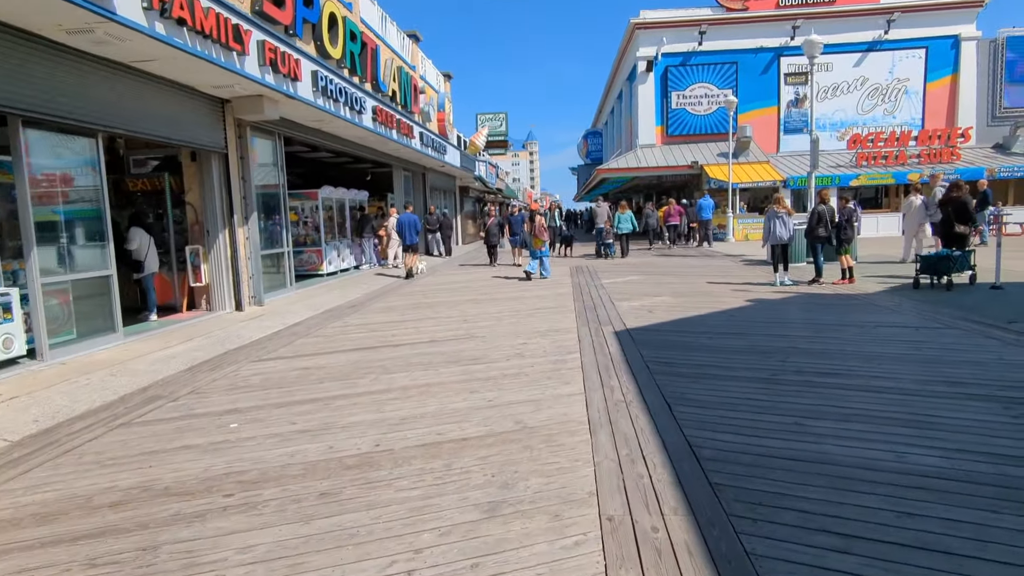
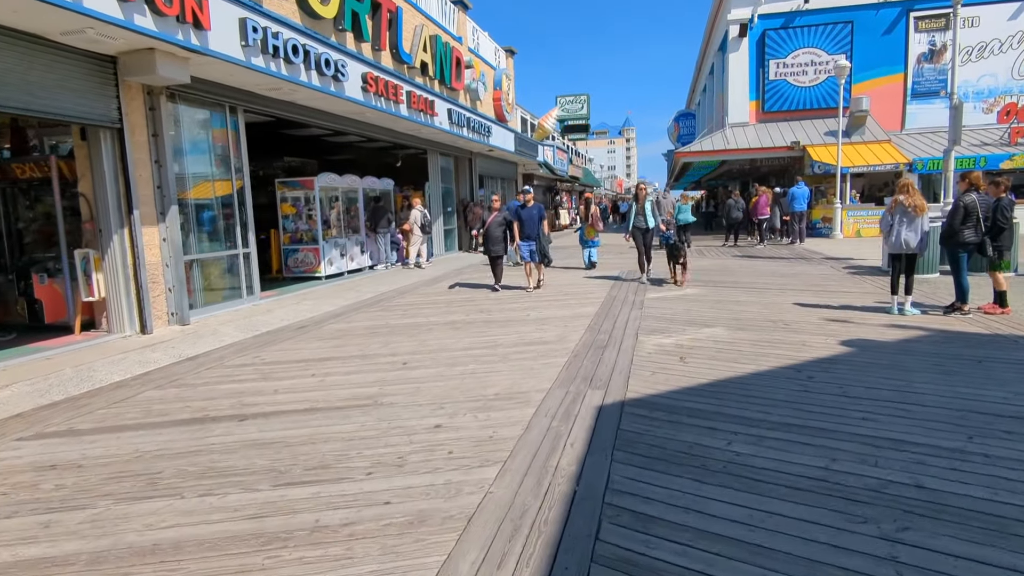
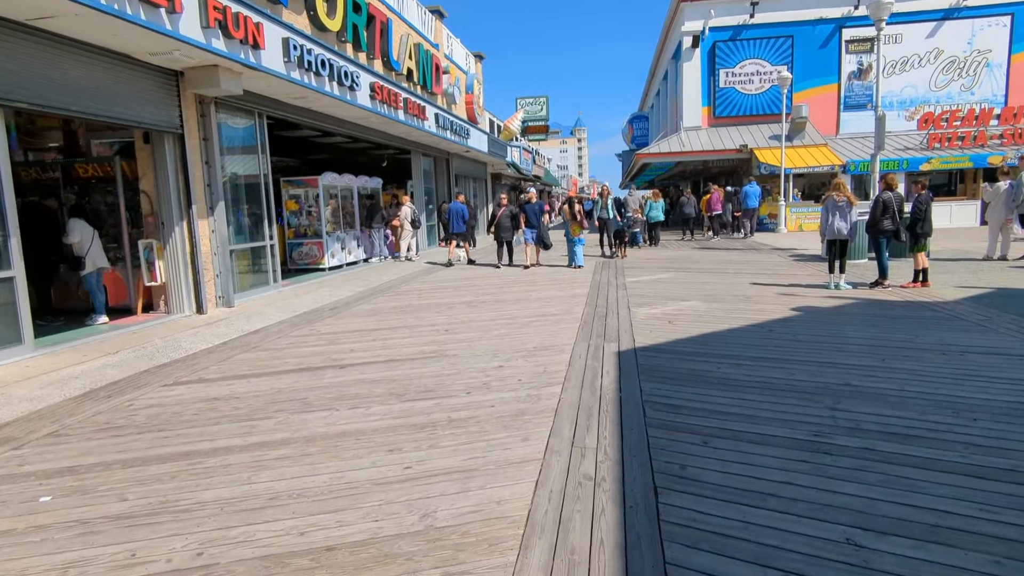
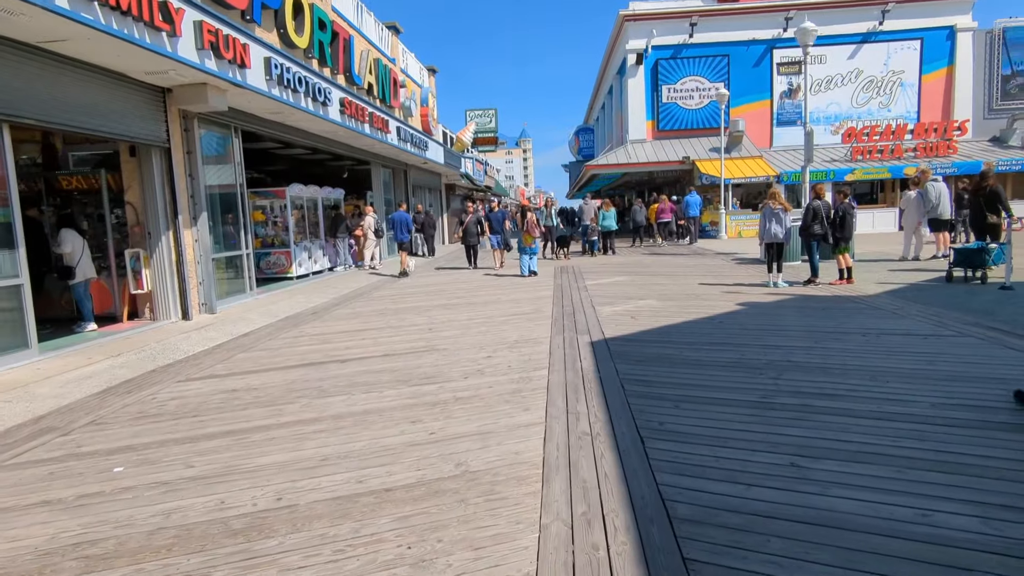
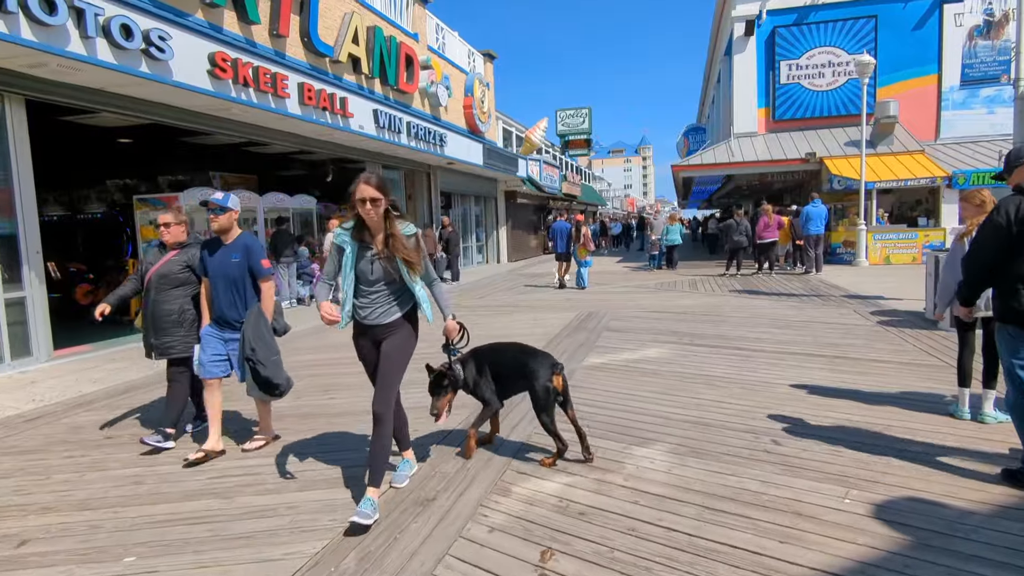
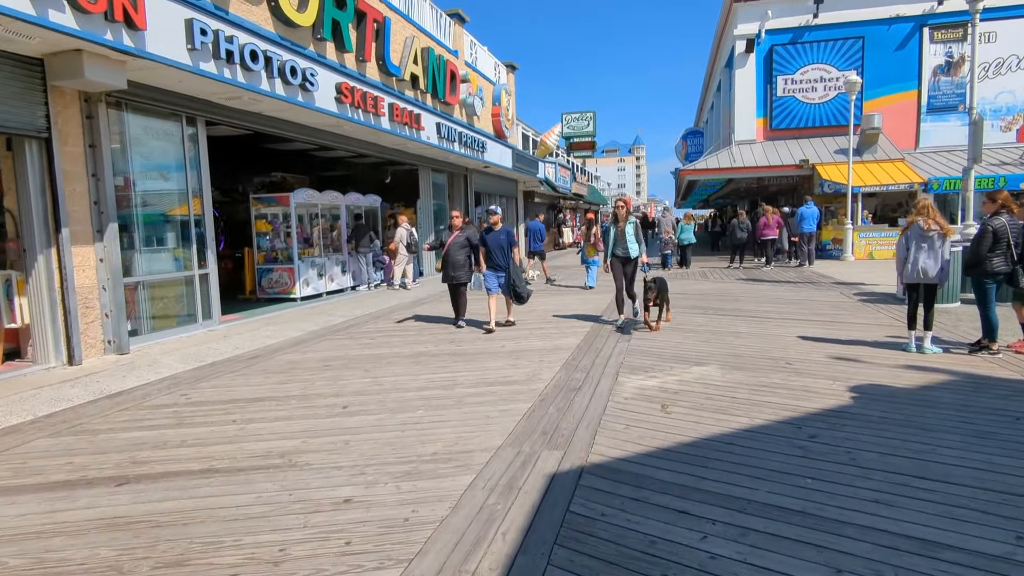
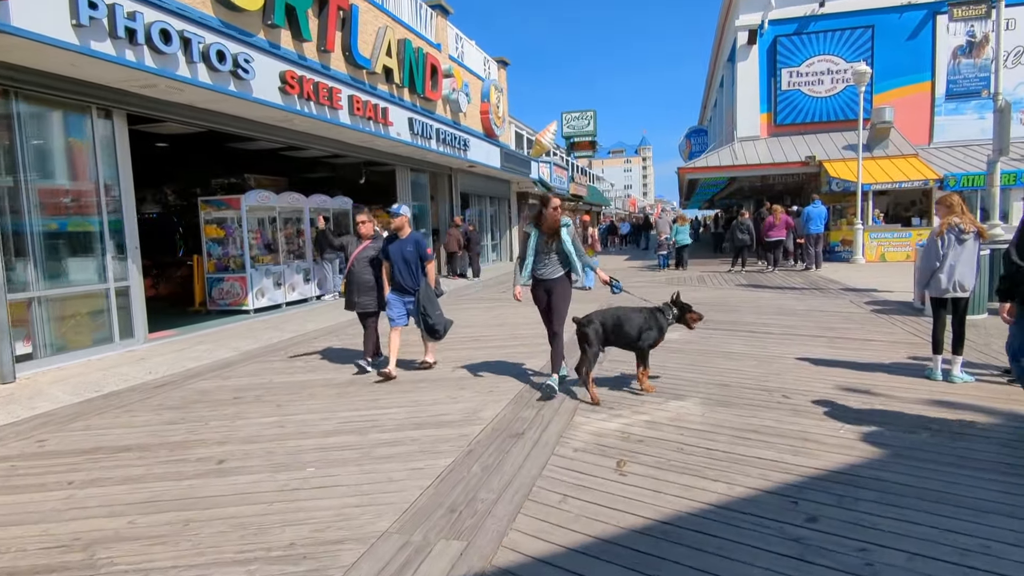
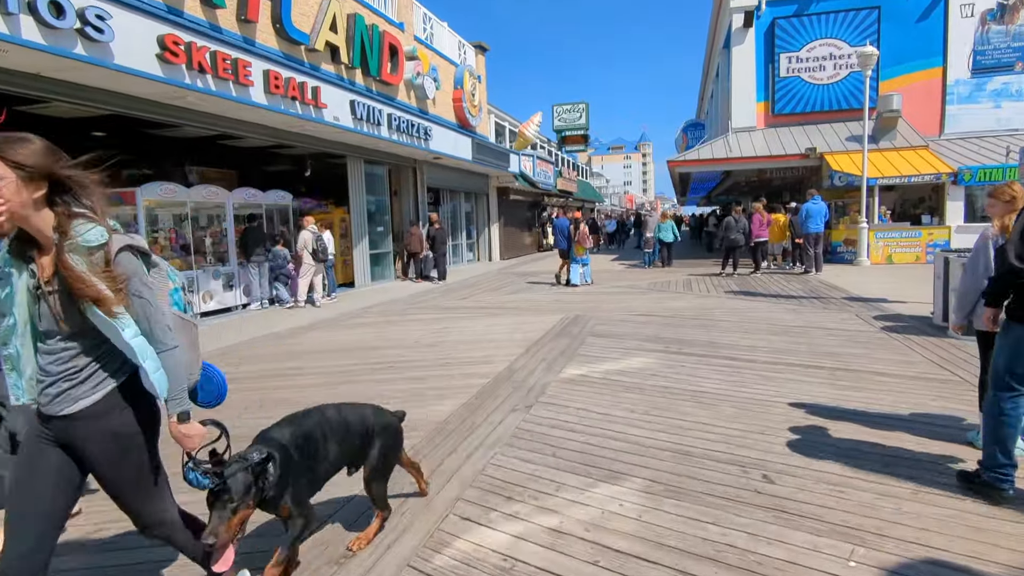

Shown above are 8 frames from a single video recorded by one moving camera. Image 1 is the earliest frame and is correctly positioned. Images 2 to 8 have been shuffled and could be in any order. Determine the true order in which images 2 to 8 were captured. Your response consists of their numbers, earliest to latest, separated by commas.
4, 3, 2, 6, 7, 5, 8
